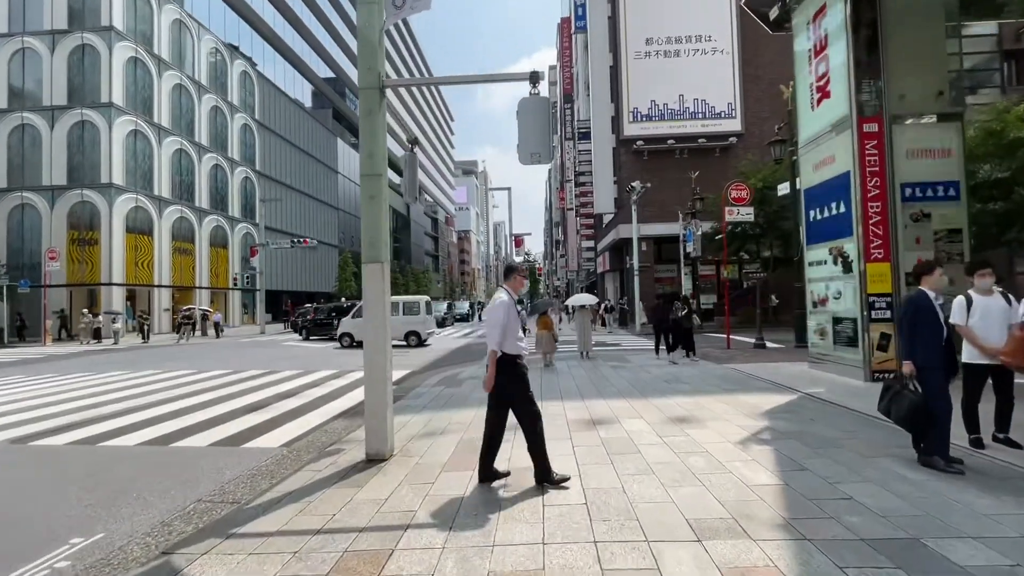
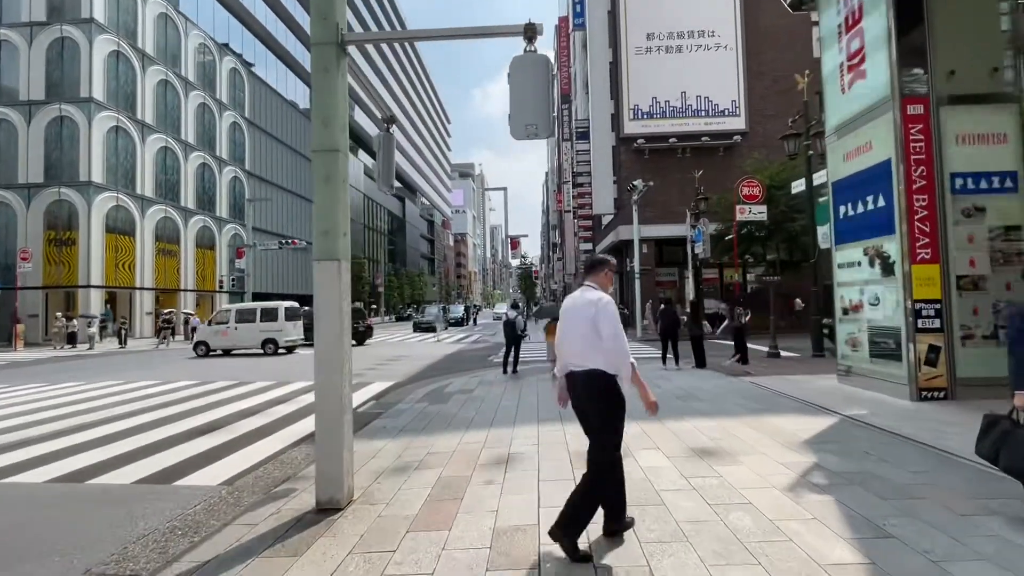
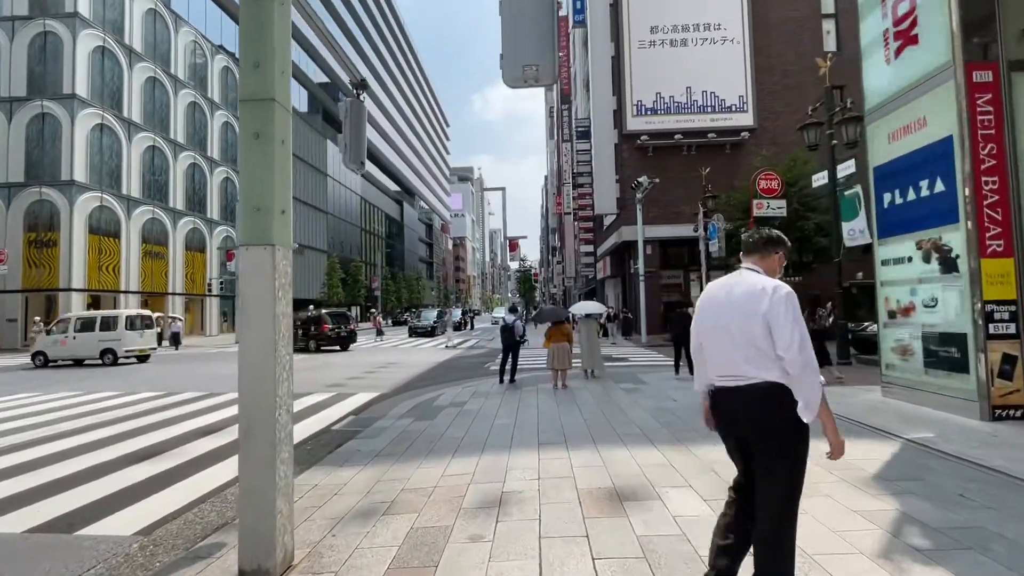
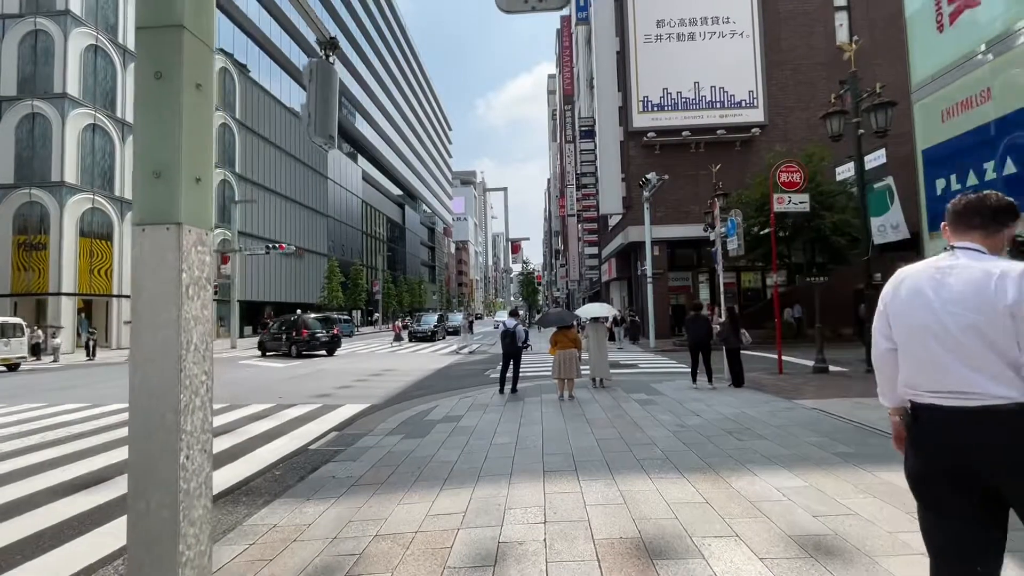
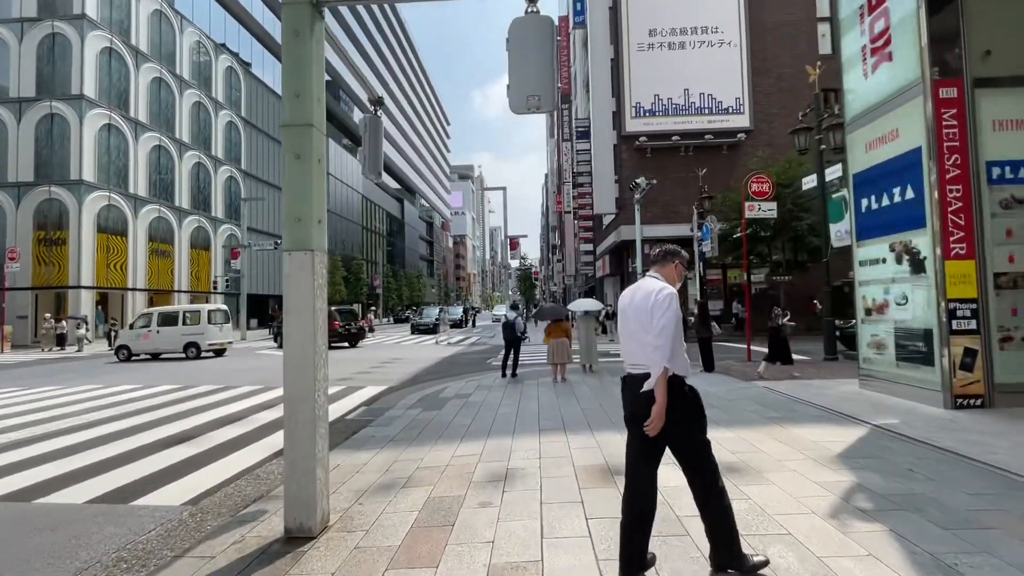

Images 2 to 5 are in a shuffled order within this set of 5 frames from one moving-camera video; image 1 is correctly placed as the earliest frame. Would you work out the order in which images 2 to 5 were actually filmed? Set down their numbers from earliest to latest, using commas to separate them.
2, 5, 3, 4
